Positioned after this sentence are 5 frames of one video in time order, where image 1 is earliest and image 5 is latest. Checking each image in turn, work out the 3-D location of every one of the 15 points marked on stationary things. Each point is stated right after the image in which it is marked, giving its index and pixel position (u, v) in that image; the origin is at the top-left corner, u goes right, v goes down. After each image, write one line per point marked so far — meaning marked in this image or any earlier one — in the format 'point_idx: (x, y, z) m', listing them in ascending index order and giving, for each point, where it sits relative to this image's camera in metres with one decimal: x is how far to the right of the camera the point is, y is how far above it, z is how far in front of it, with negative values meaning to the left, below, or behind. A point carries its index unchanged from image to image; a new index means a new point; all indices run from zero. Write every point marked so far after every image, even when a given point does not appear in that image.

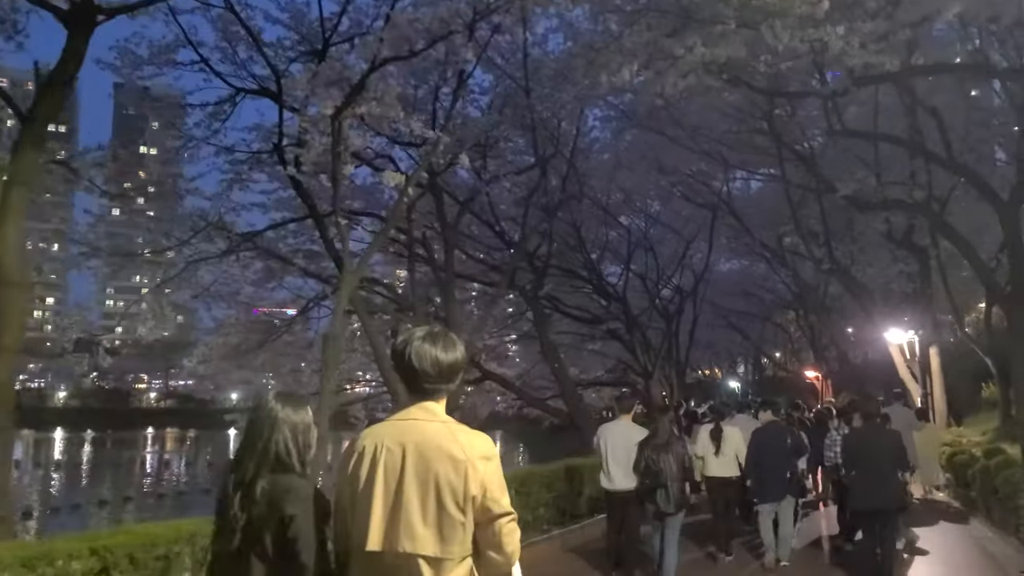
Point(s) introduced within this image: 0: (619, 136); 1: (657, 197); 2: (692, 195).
0: (+2.0, +3.0, +17.0) m
1: (+3.1, +1.9, +18.7) m
2: (+3.7, +2.0, +18.8) m
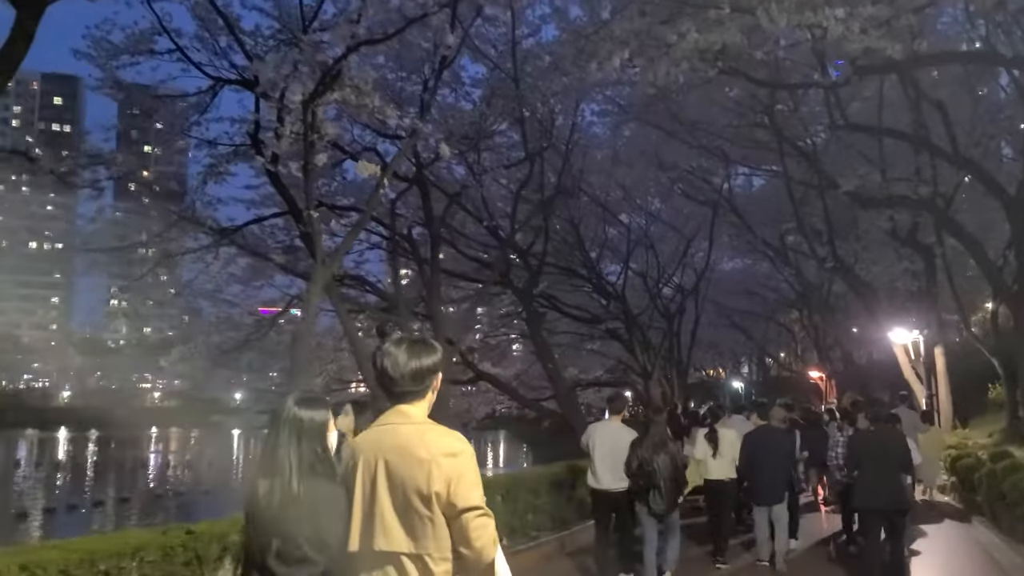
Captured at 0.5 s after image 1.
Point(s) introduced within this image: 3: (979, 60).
0: (+1.9, +3.1, +16.7) m
1: (+3.0, +2.0, +18.4) m
2: (+3.7, +2.1, +18.5) m
3: (+5.3, +2.7, +10.2) m
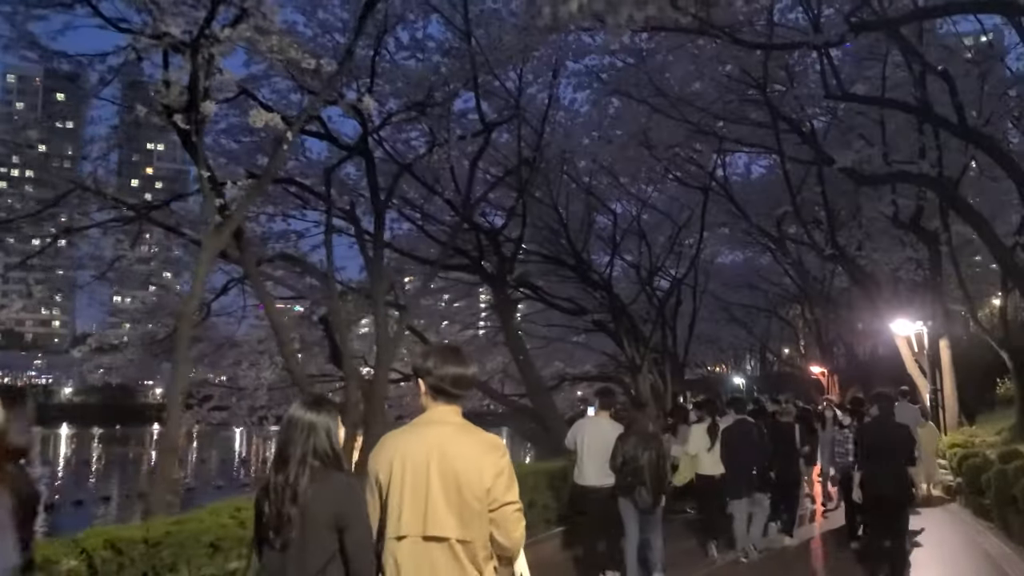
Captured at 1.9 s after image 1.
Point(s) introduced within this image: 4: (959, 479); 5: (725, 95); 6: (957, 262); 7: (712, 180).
0: (+1.6, +3.2, +15.8) m
1: (+2.7, +2.2, +17.6) m
2: (+3.4, +2.2, +17.6) m
3: (+5.0, +2.9, +9.3) m
4: (+6.9, -3.0, +13.7) m
5: (+3.4, +3.0, +14.0) m
6: (+7.9, +0.5, +15.7) m
7: (+3.7, +2.1, +16.8) m
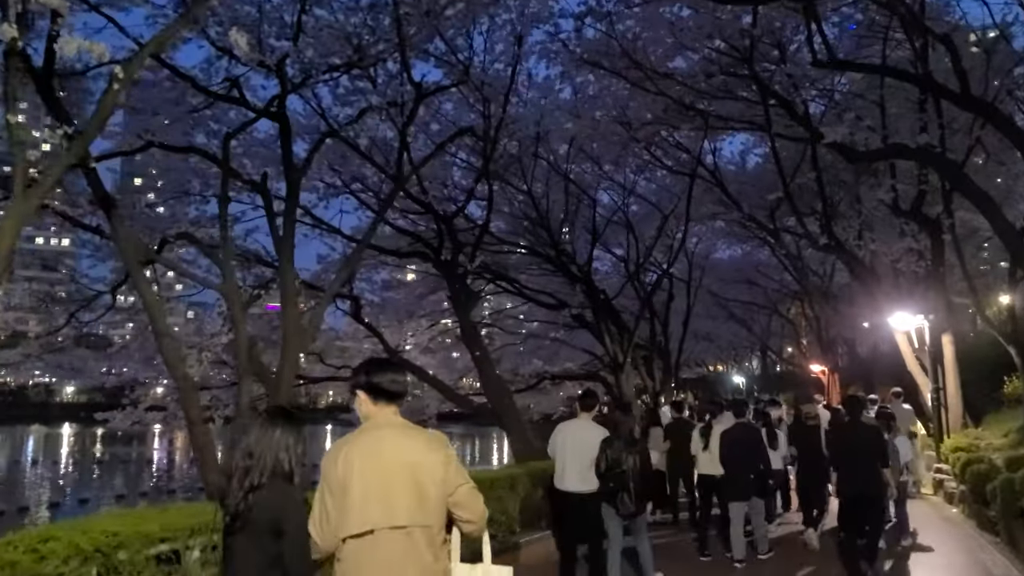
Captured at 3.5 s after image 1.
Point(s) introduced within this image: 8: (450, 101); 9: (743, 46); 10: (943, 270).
0: (+1.2, +3.4, +14.9) m
1: (+2.3, +2.3, +16.6) m
2: (+3.0, +2.4, +16.7) m
3: (+4.5, +3.0, +8.4) m
4: (+6.4, -2.9, +12.7) m
5: (+2.9, +3.2, +13.0) m
6: (+7.4, +0.6, +14.7) m
7: (+3.3, +2.2, +15.8) m
8: (-1.1, +3.1, +14.7) m
9: (+3.3, +3.4, +12.5) m
10: (+7.5, +0.3, +15.3) m
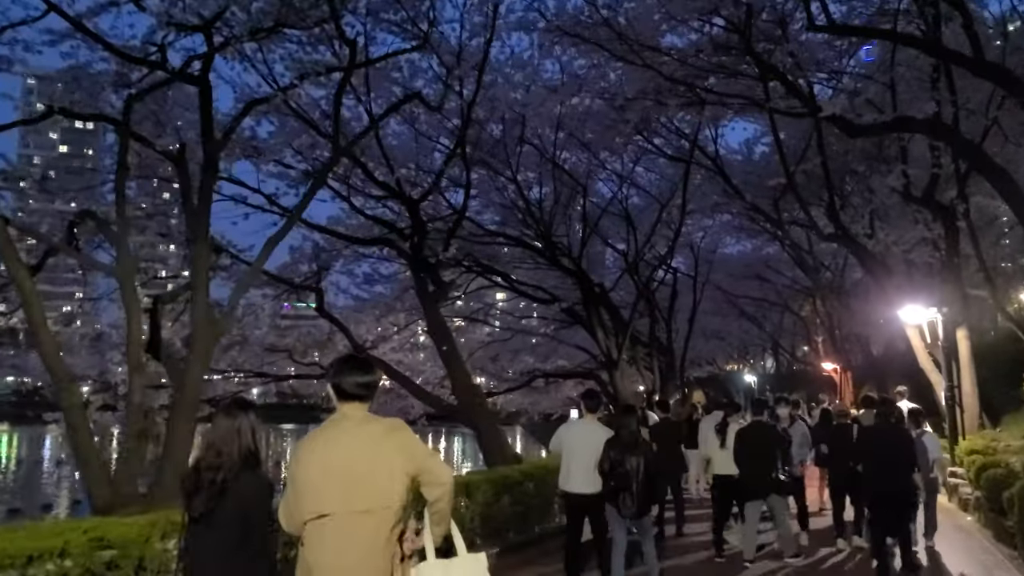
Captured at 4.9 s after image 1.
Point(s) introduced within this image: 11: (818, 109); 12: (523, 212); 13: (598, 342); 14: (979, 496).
0: (+1.0, +3.5, +14.1) m
1: (+2.1, +2.4, +15.8) m
2: (+2.8, +2.5, +15.9) m
3: (+4.2, +3.1, +7.6) m
4: (+6.2, -2.7, +11.8) m
5: (+2.7, +3.3, +12.2) m
6: (+7.3, +0.7, +13.8) m
7: (+3.1, +2.3, +15.0) m
8: (-1.3, +3.2, +14.0) m
9: (+3.0, +3.5, +11.7) m
10: (+7.3, +0.4, +14.4) m
11: (+4.1, +2.0, +11.0) m
12: (+0.1, +1.3, +14.5) m
13: (+1.6, -0.9, +15.2) m
14: (+6.1, -2.7, +11.6) m
